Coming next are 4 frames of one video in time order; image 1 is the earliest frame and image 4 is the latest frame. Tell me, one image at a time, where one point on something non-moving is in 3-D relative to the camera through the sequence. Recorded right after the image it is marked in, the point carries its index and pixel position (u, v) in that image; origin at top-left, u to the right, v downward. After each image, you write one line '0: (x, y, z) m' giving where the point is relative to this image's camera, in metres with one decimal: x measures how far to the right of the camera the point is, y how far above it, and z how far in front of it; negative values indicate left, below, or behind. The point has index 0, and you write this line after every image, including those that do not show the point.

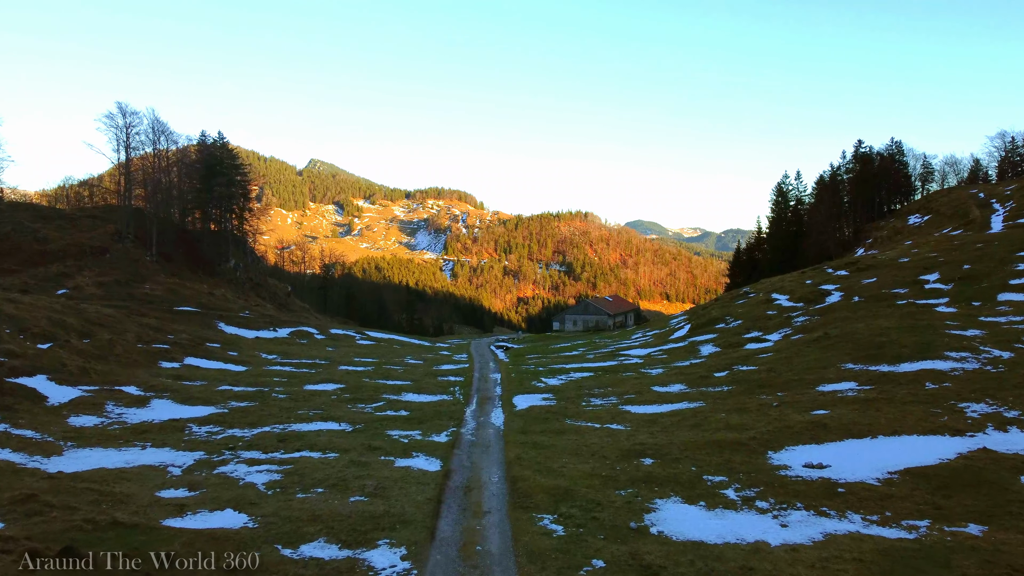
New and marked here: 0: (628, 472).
0: (+4.1, -6.6, +17.5) m
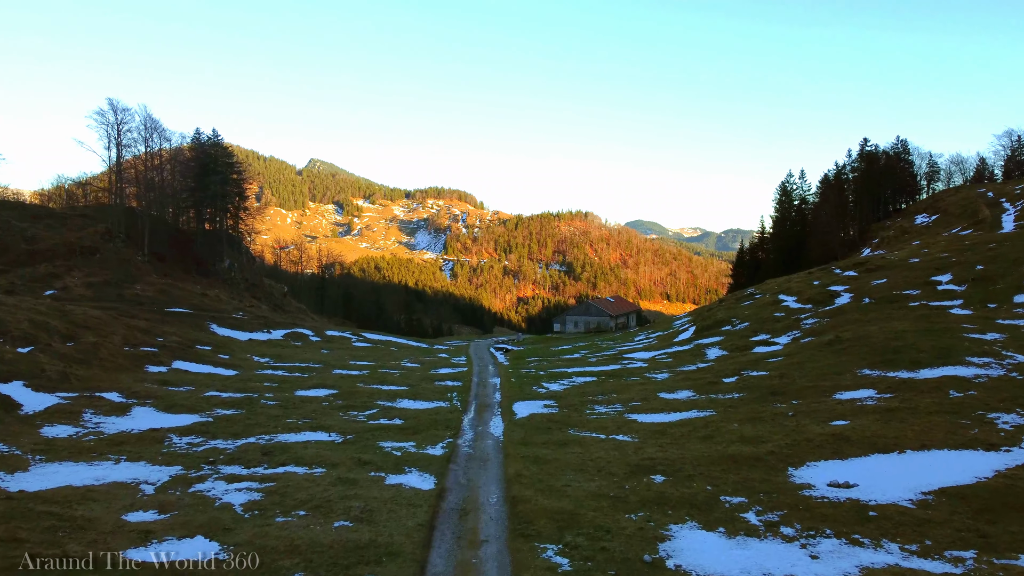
0: (+4.1, -6.7, +16.1) m
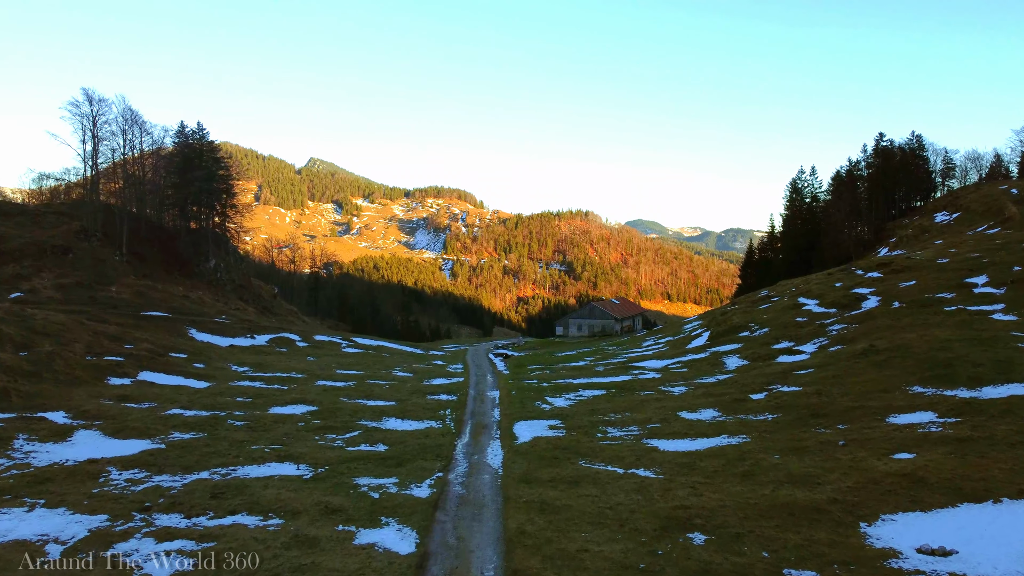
0: (+4.2, -7.0, +12.5) m
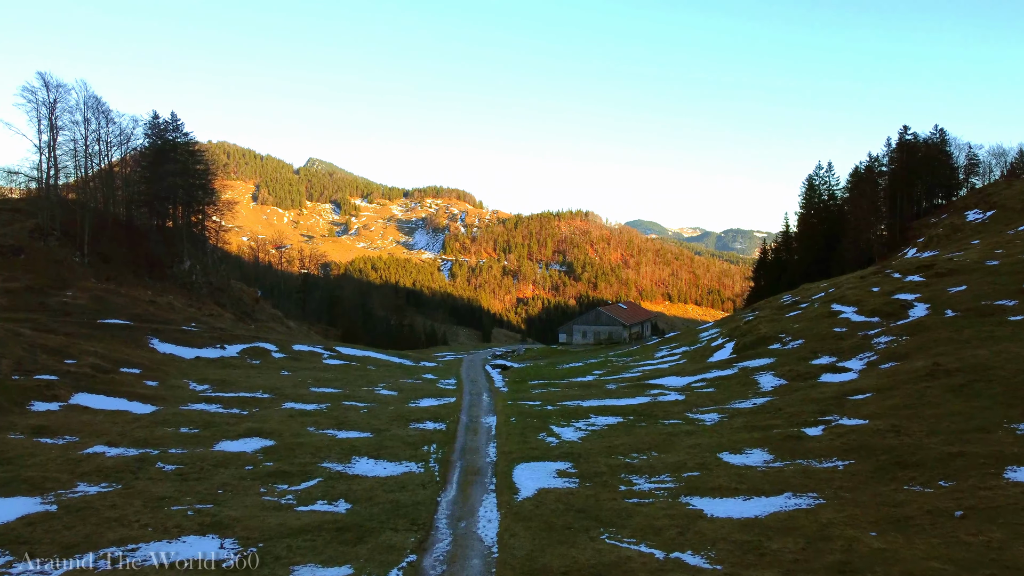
0: (+4.1, -7.4, +7.2) m
